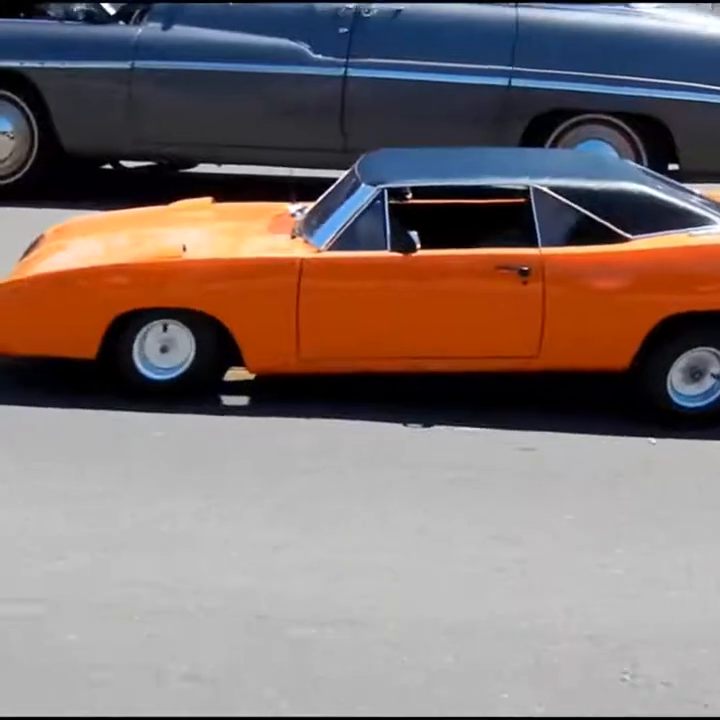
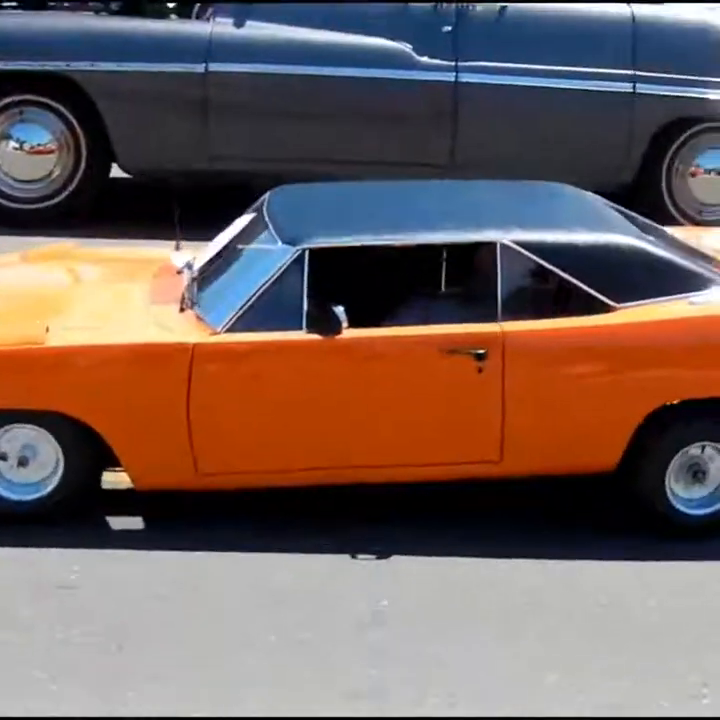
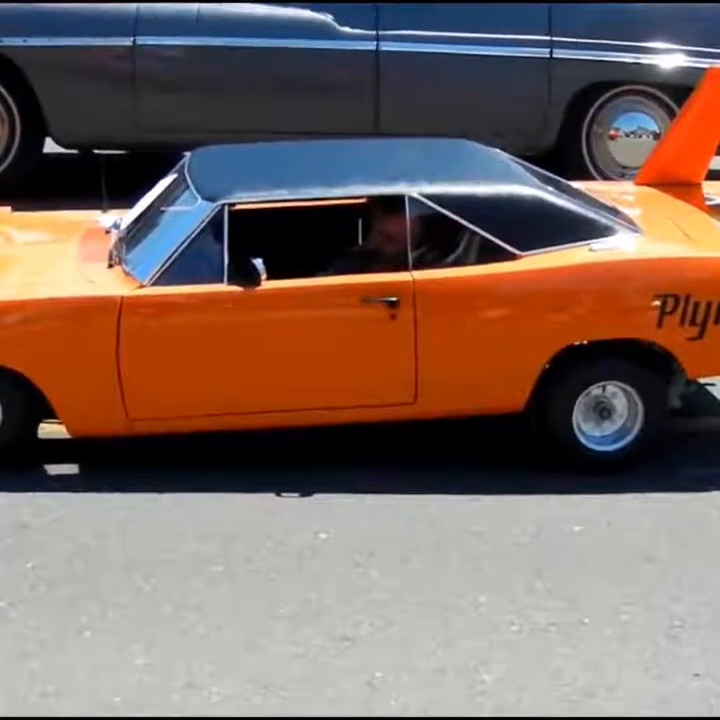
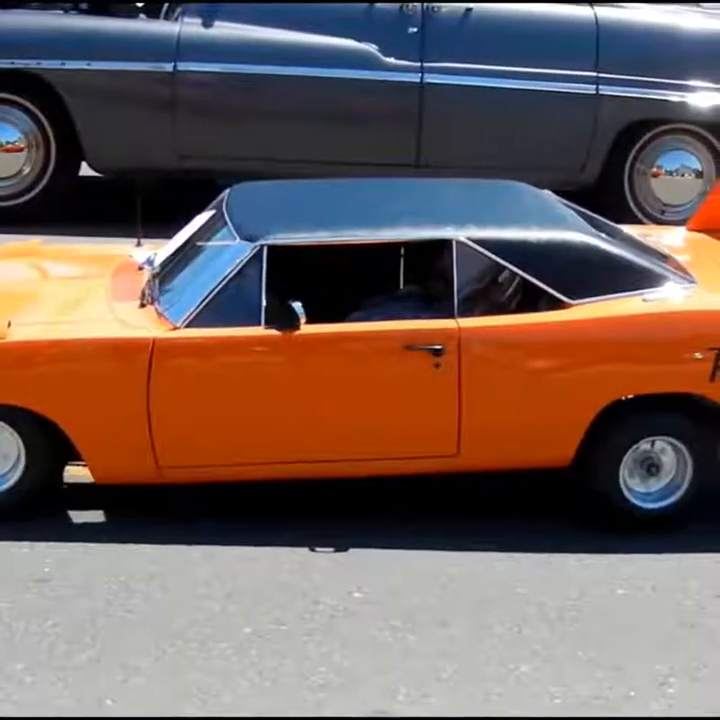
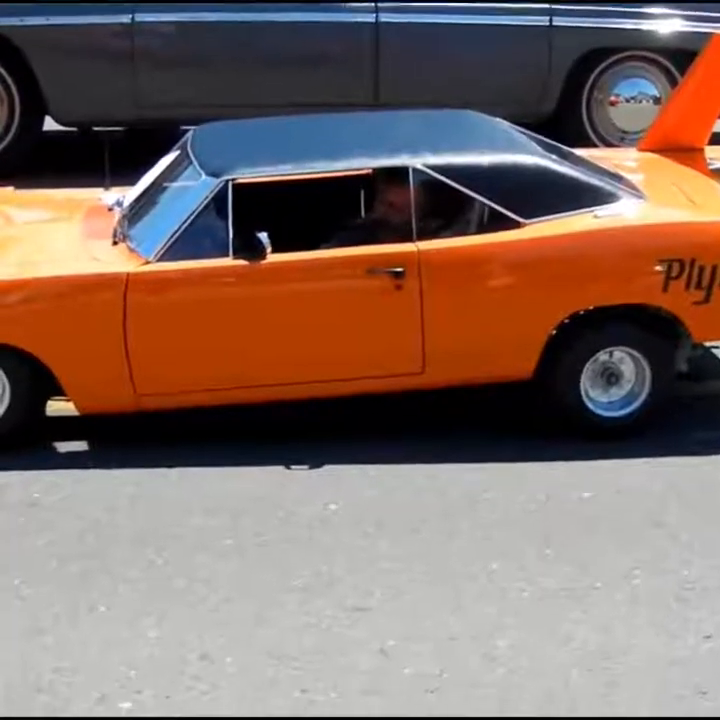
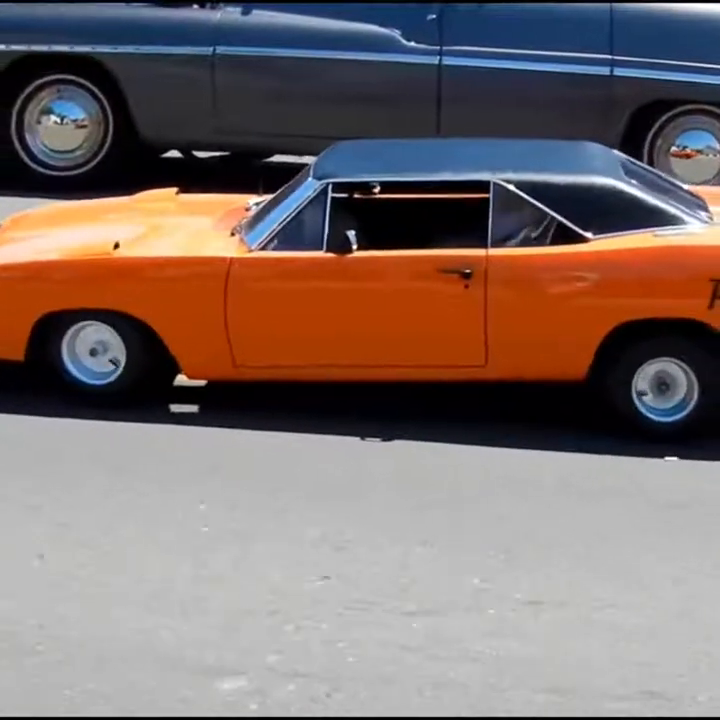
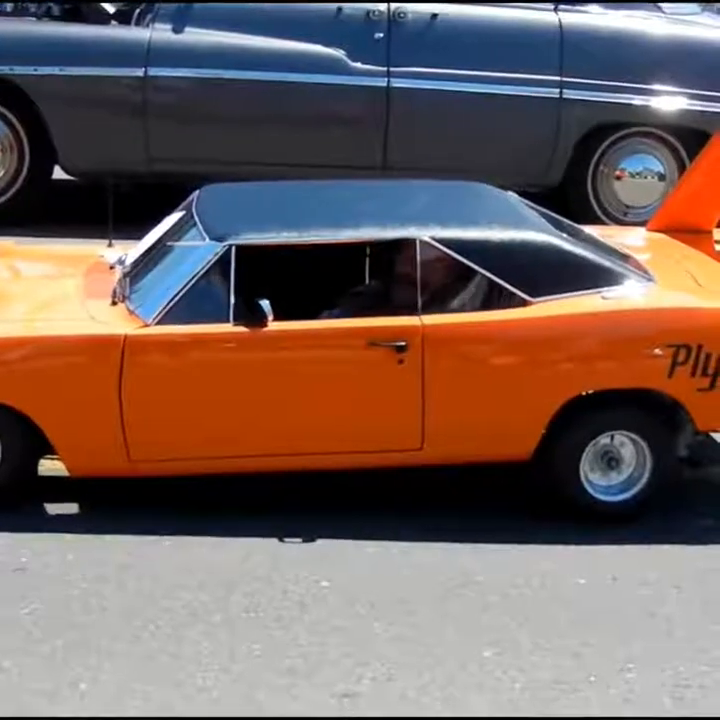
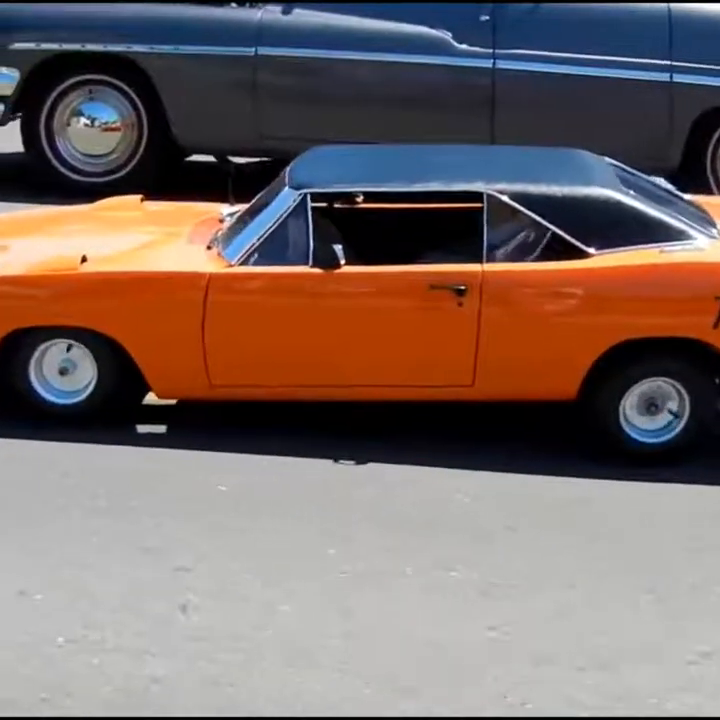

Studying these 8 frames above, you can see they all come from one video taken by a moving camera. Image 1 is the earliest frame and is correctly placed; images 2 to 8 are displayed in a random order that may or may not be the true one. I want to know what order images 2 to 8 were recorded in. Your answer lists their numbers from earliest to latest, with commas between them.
6, 8, 2, 4, 7, 3, 5
